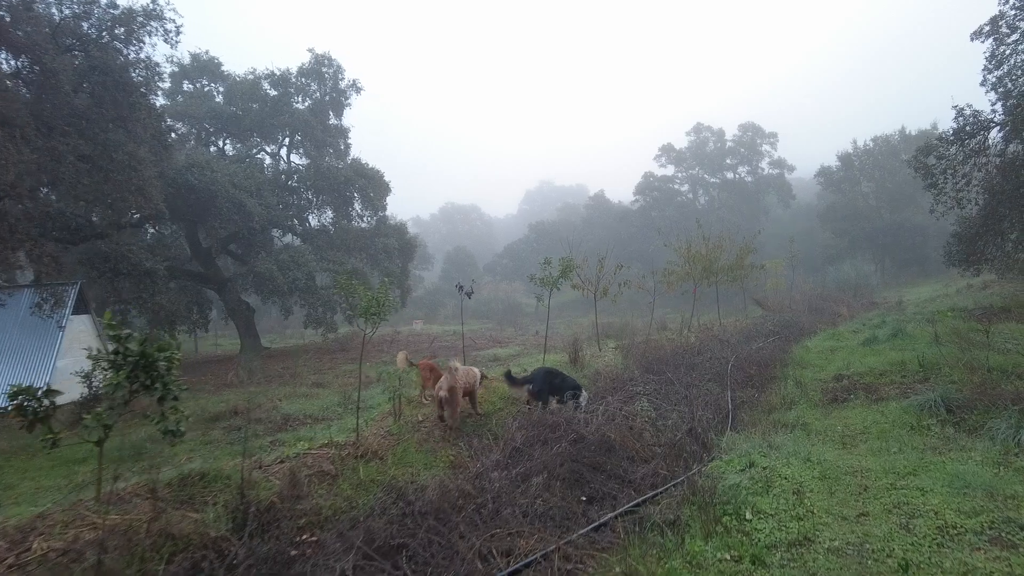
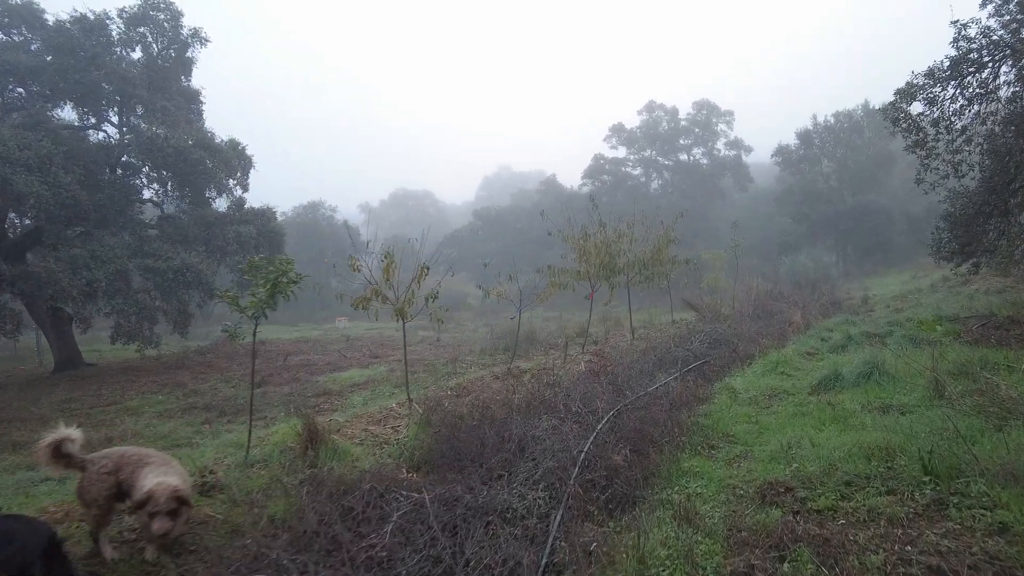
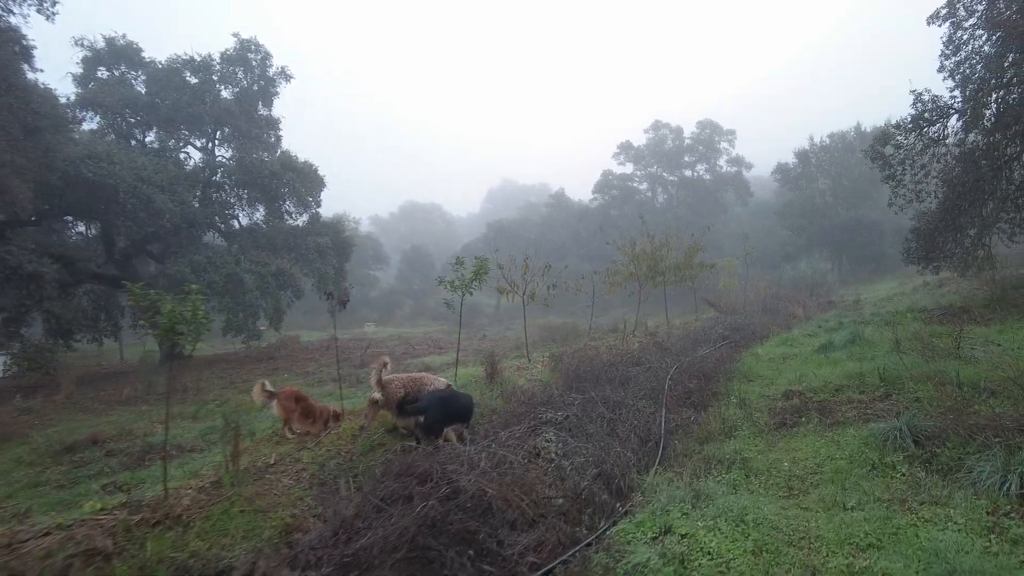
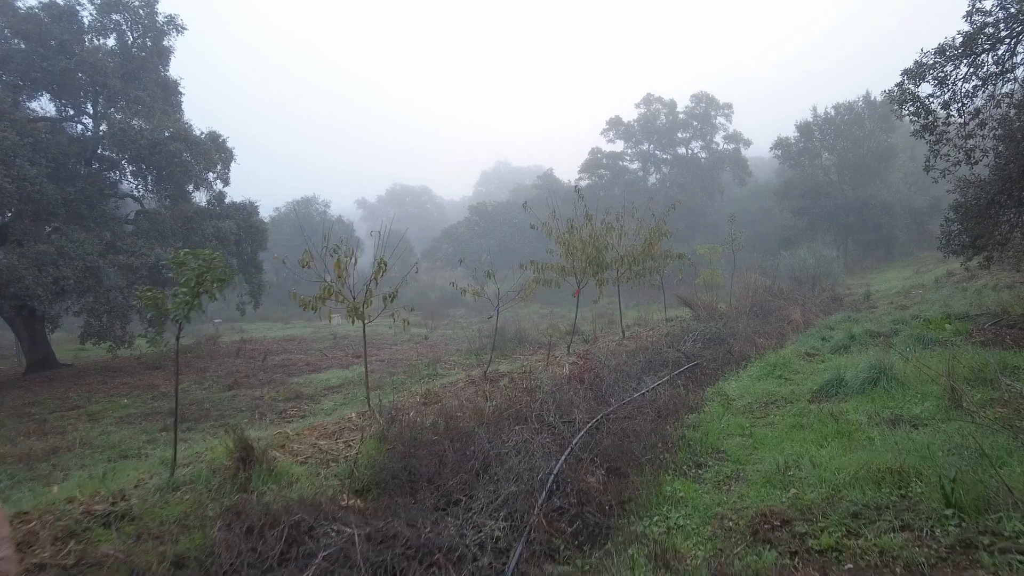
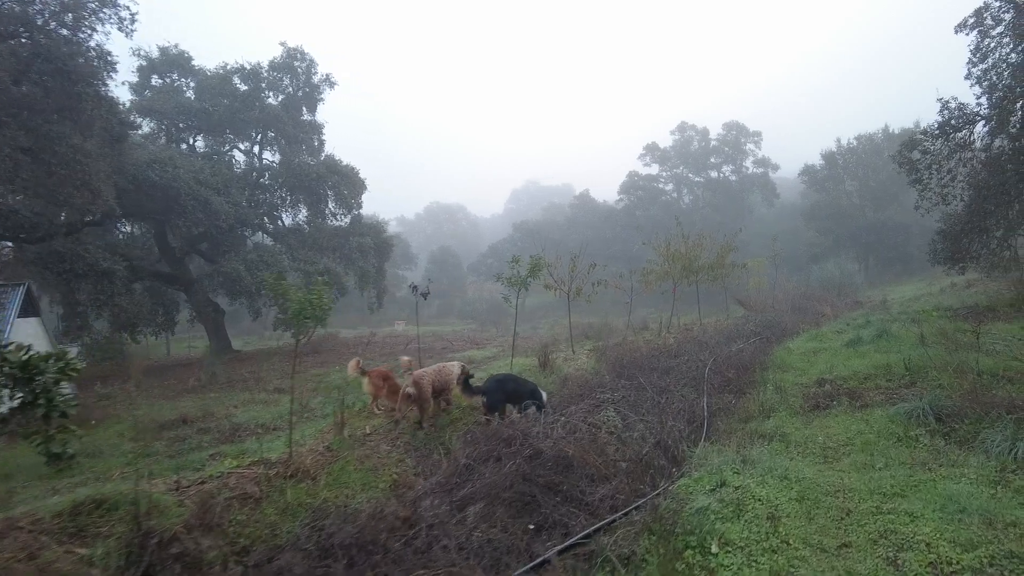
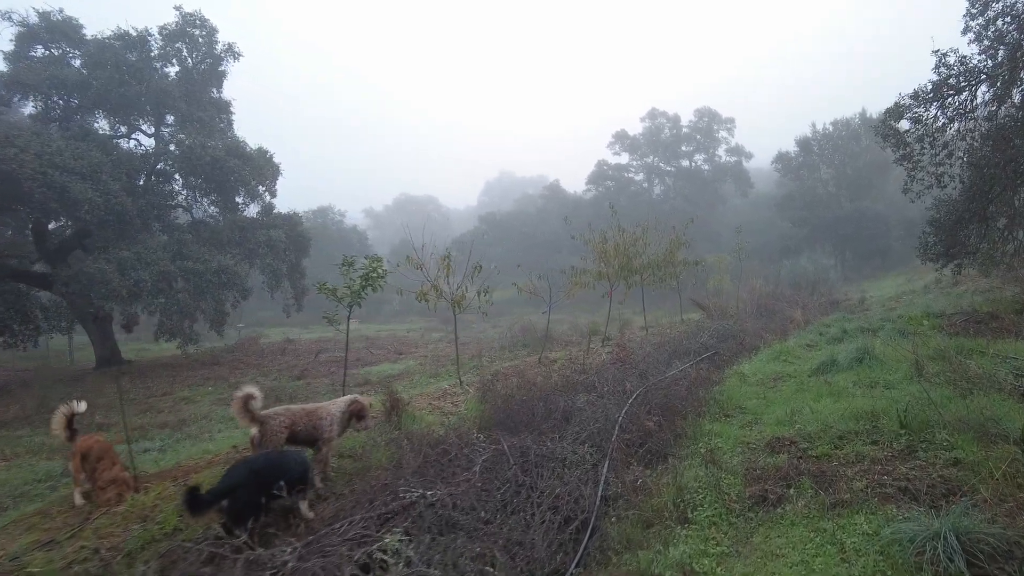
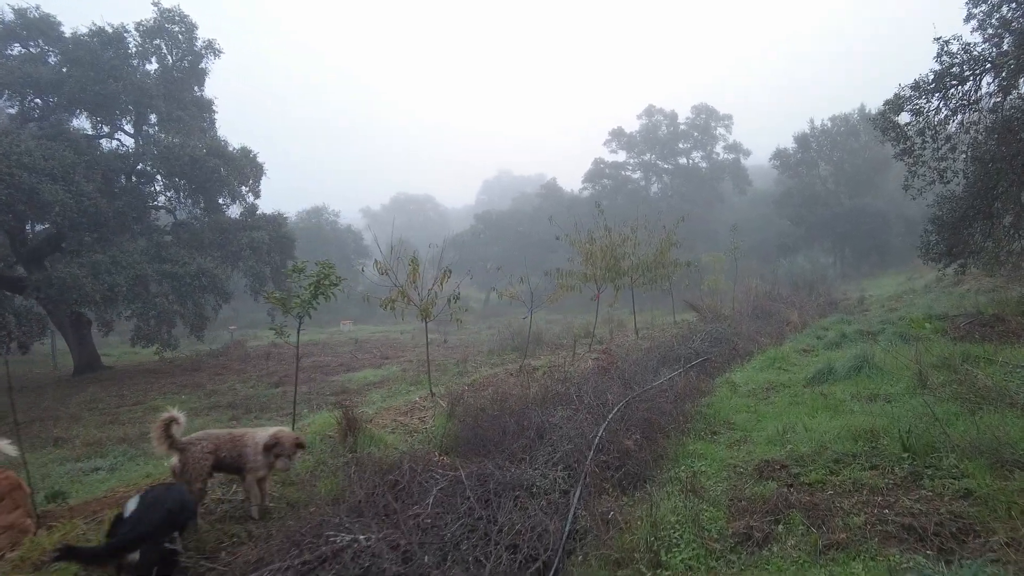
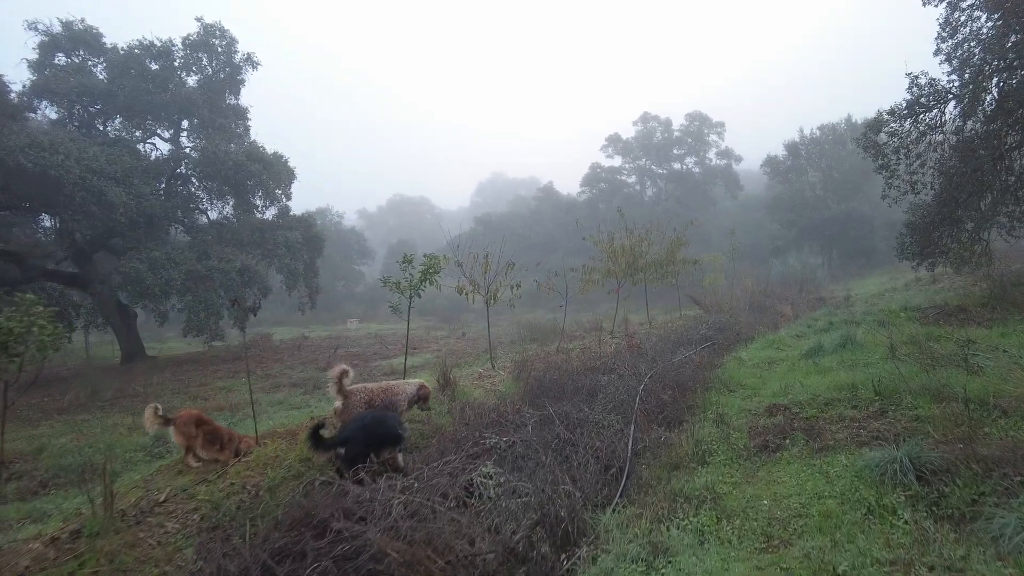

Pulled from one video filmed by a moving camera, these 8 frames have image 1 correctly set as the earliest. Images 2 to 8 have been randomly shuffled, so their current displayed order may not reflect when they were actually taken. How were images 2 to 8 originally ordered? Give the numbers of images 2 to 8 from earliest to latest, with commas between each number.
5, 3, 8, 6, 7, 2, 4
